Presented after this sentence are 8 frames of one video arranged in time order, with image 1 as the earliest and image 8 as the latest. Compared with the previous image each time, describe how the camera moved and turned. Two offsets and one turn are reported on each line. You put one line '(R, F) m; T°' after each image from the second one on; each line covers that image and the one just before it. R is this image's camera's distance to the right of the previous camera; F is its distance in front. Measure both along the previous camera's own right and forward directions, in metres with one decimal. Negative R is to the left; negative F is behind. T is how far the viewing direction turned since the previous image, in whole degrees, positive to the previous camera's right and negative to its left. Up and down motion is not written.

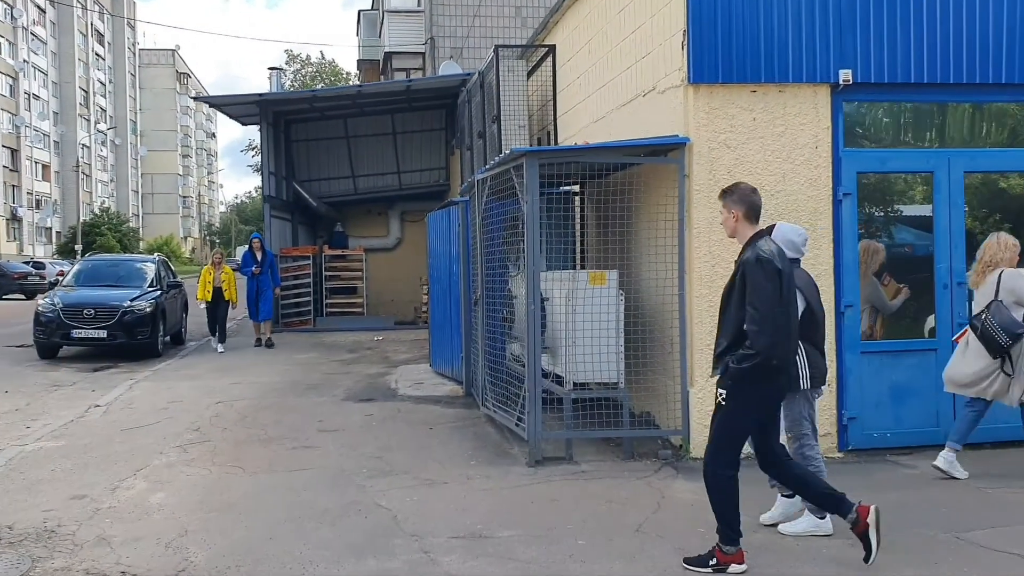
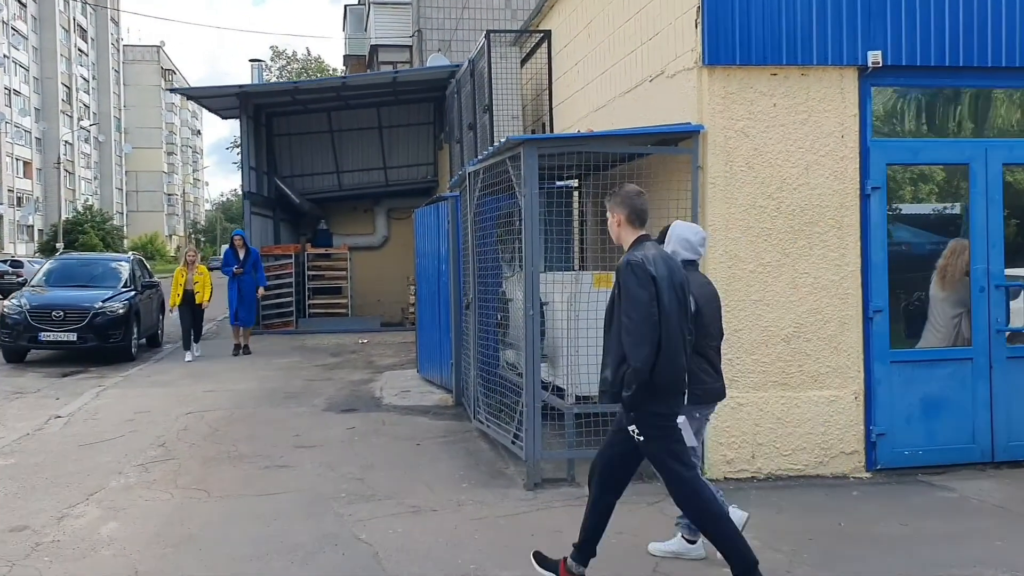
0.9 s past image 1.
(-0.1, +0.6) m; +1°
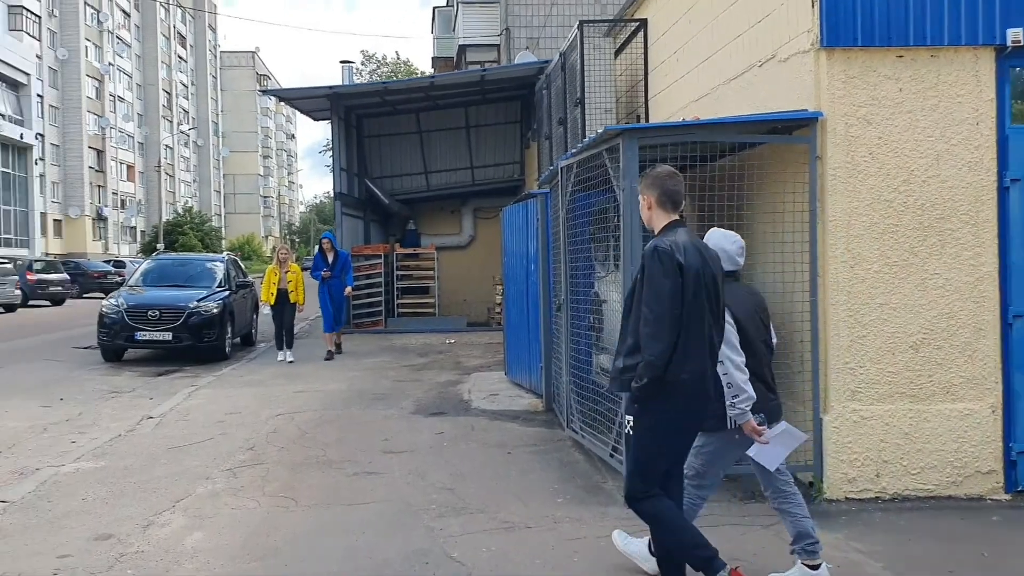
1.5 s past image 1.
(-0.1, +0.3) m; -5°
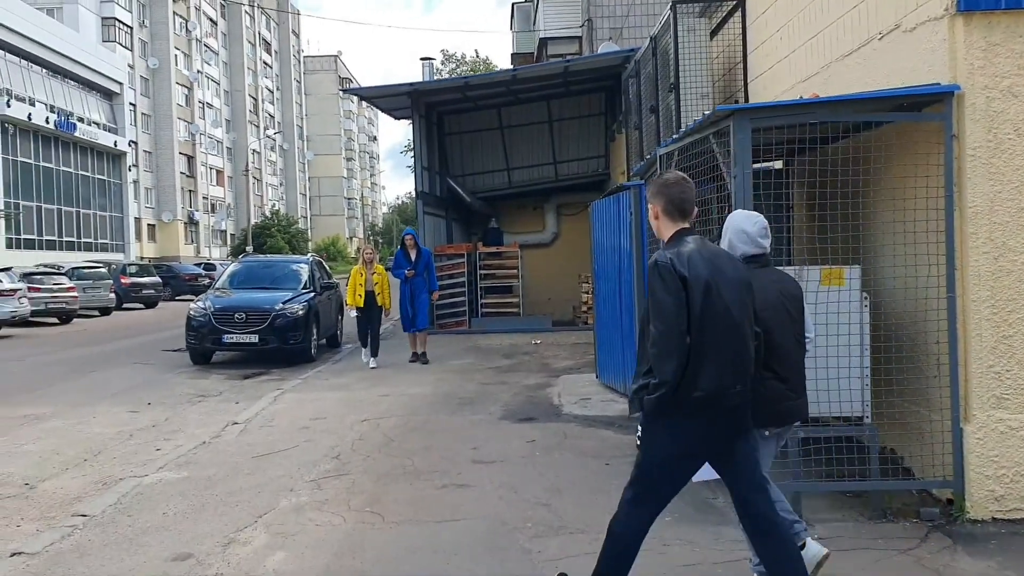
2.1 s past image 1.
(-0.1, +0.4) m; -5°
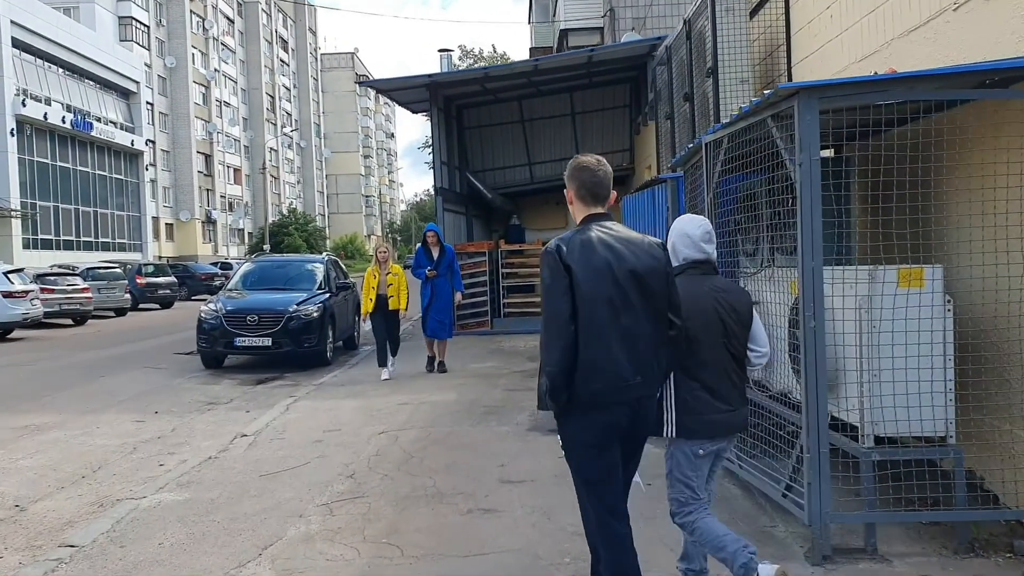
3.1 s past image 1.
(-0.1, +0.6) m; -1°
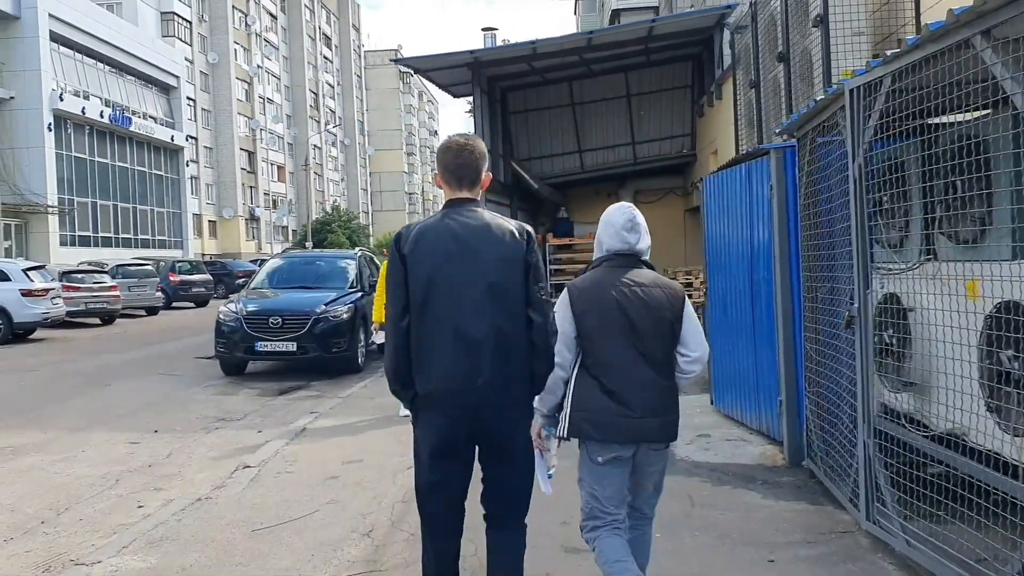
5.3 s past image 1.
(-0.1, +1.5) m; -3°
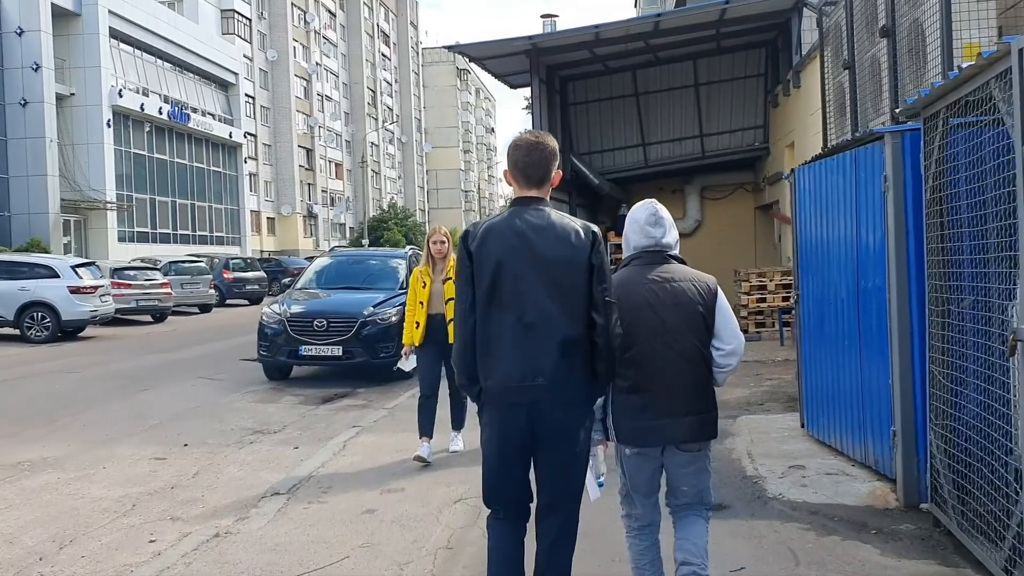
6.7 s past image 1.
(0.0, +0.8) m; -3°
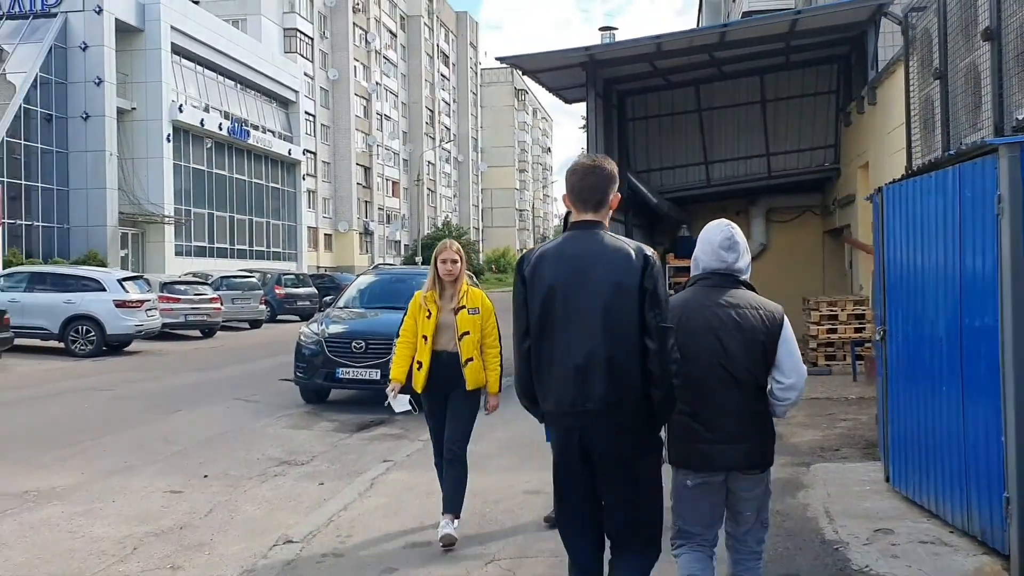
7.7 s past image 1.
(0.0, +0.7) m; -3°
